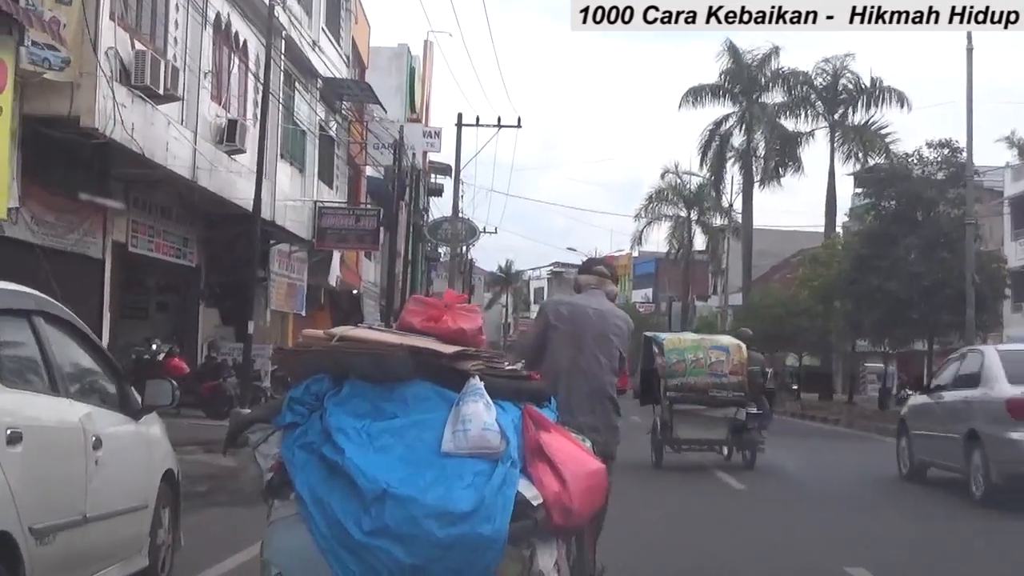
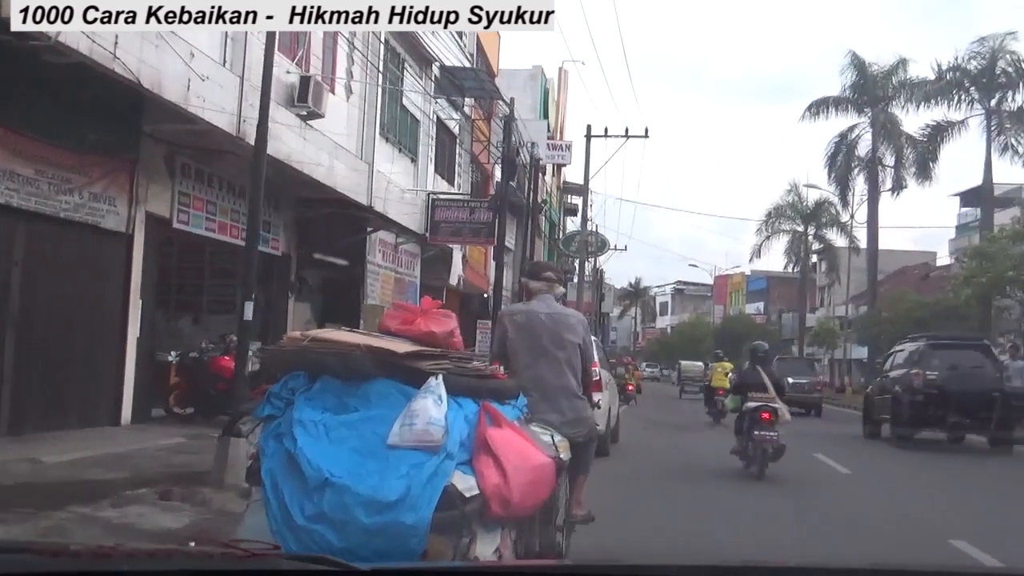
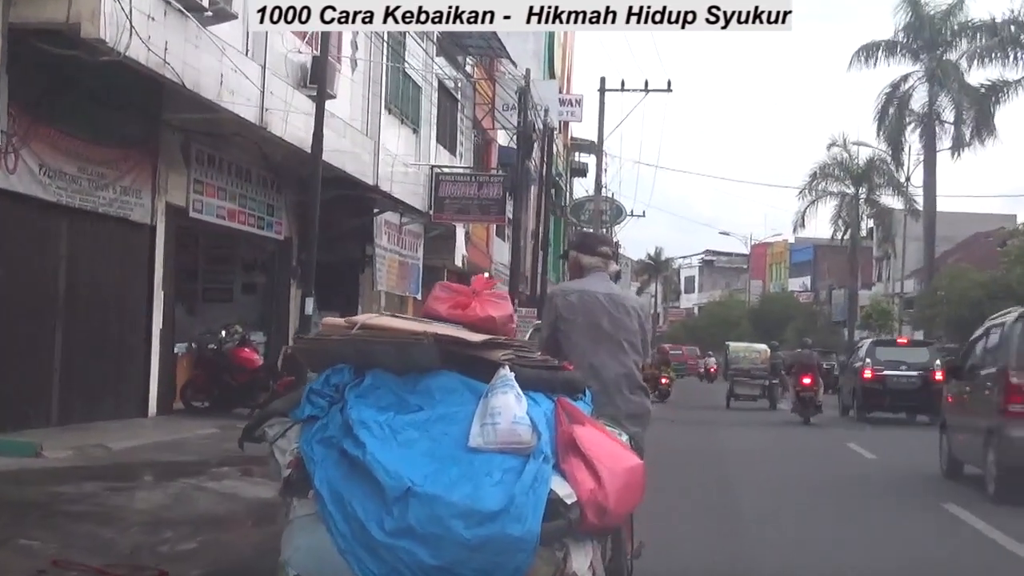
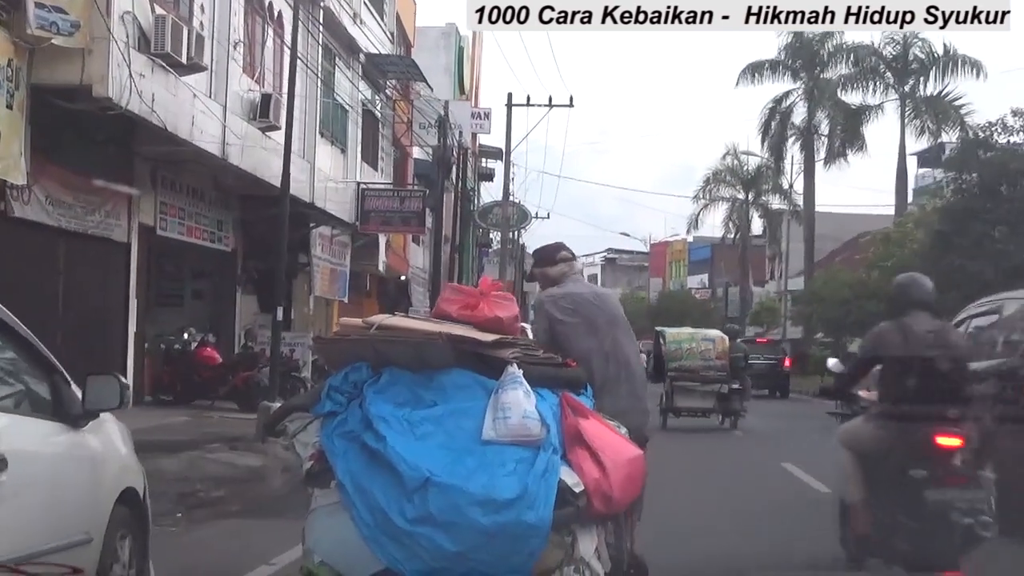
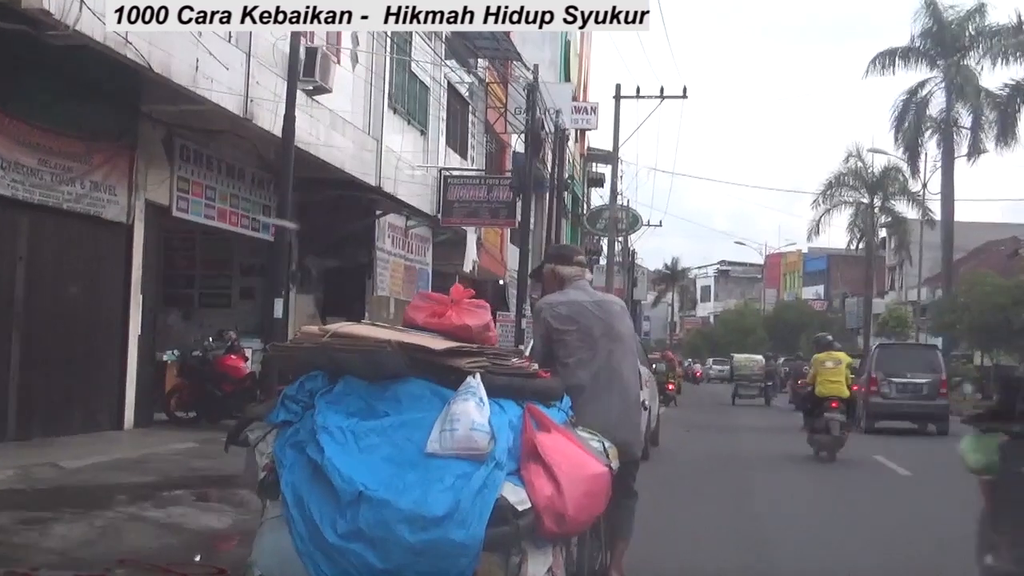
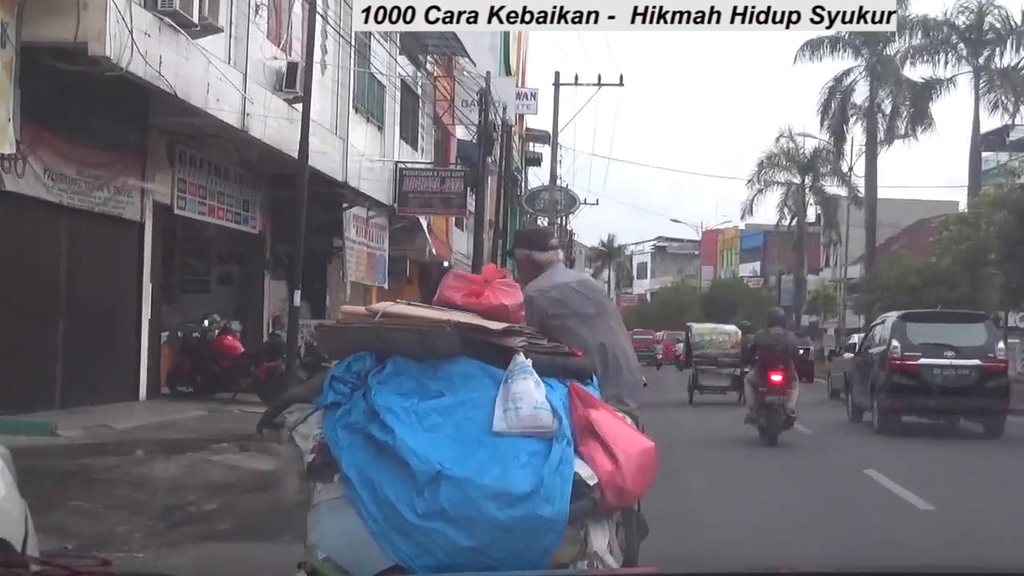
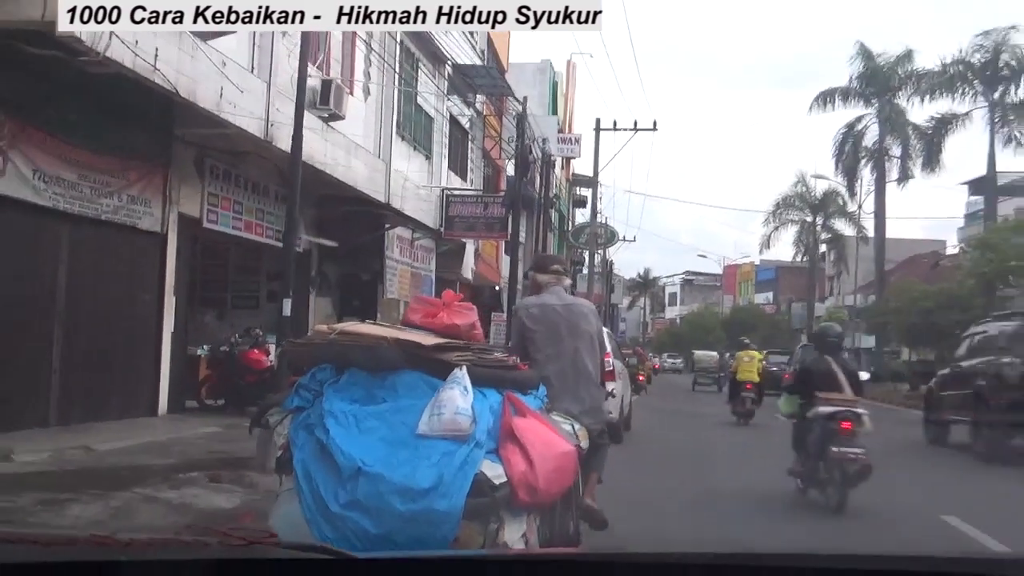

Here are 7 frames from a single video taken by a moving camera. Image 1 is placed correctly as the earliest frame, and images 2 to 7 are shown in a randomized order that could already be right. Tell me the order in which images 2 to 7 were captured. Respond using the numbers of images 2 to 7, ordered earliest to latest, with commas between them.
4, 6, 3, 5, 7, 2
